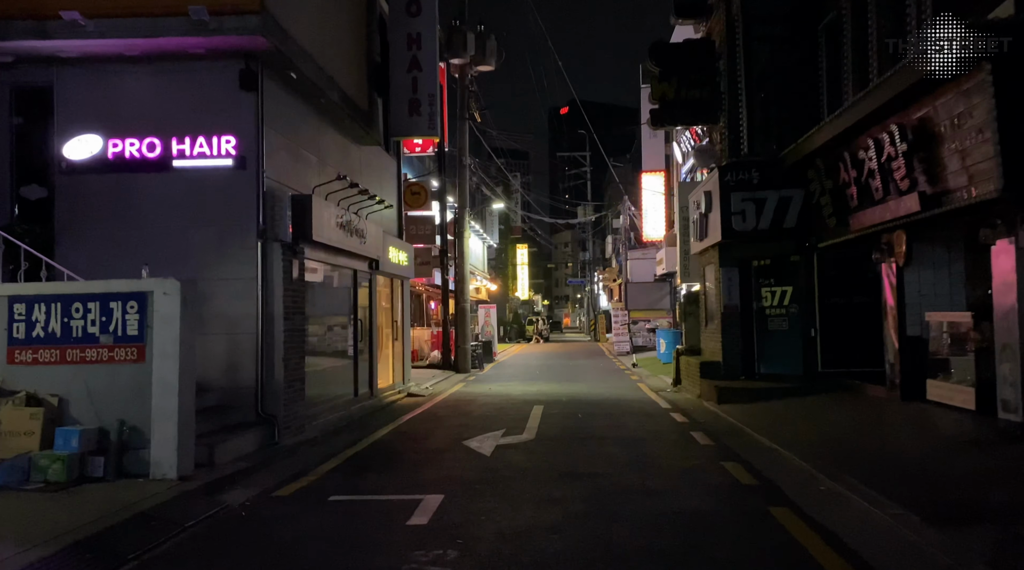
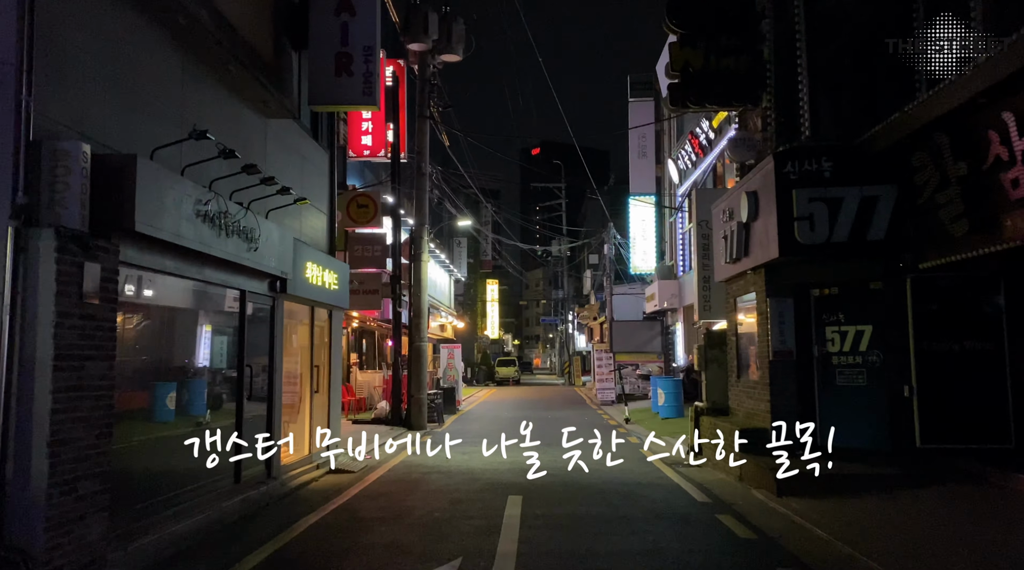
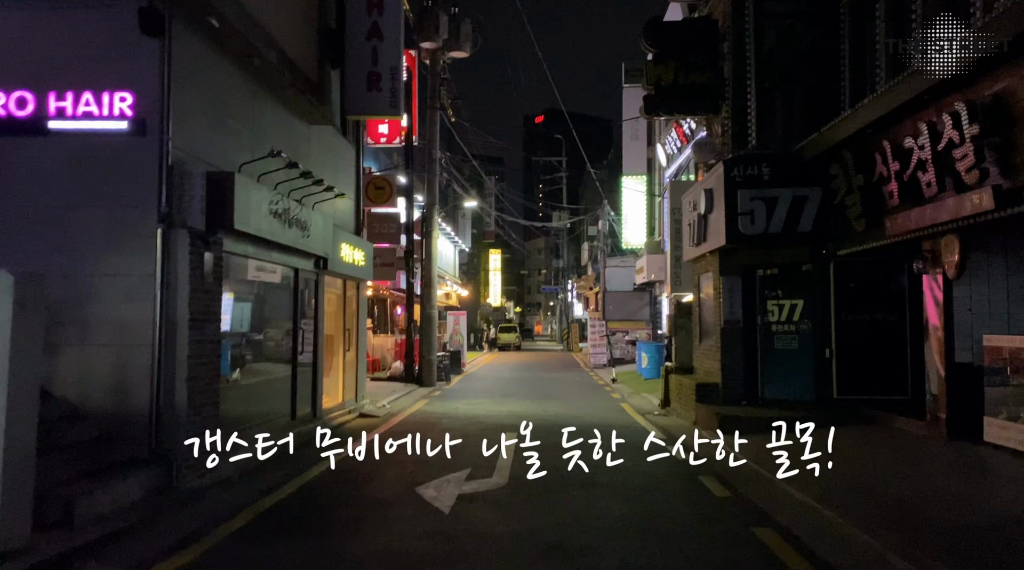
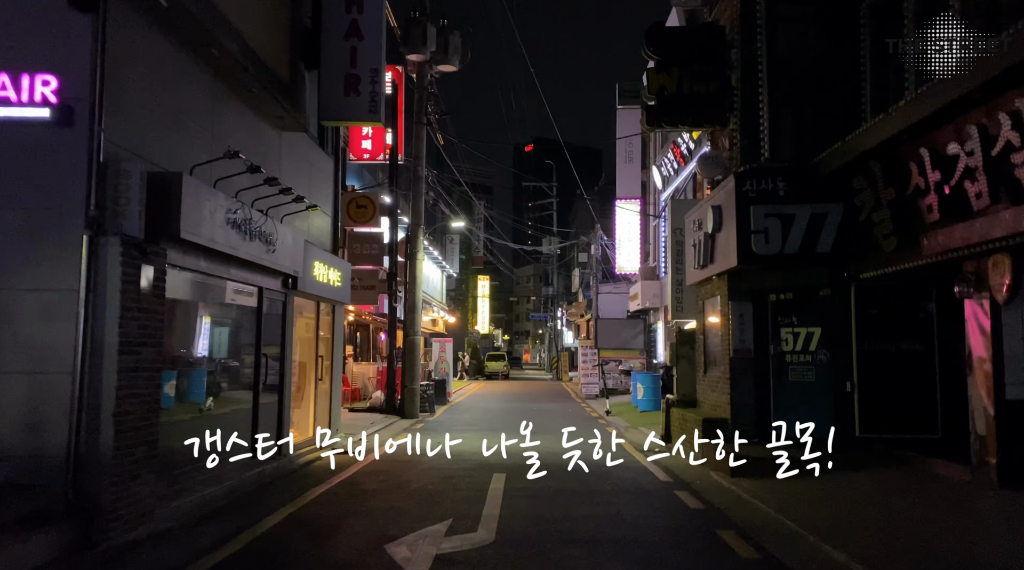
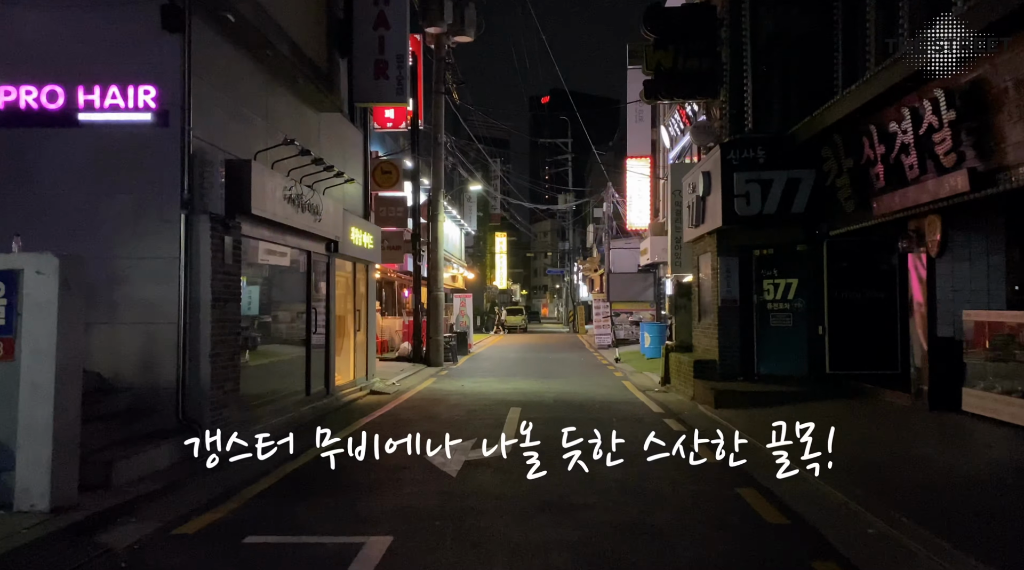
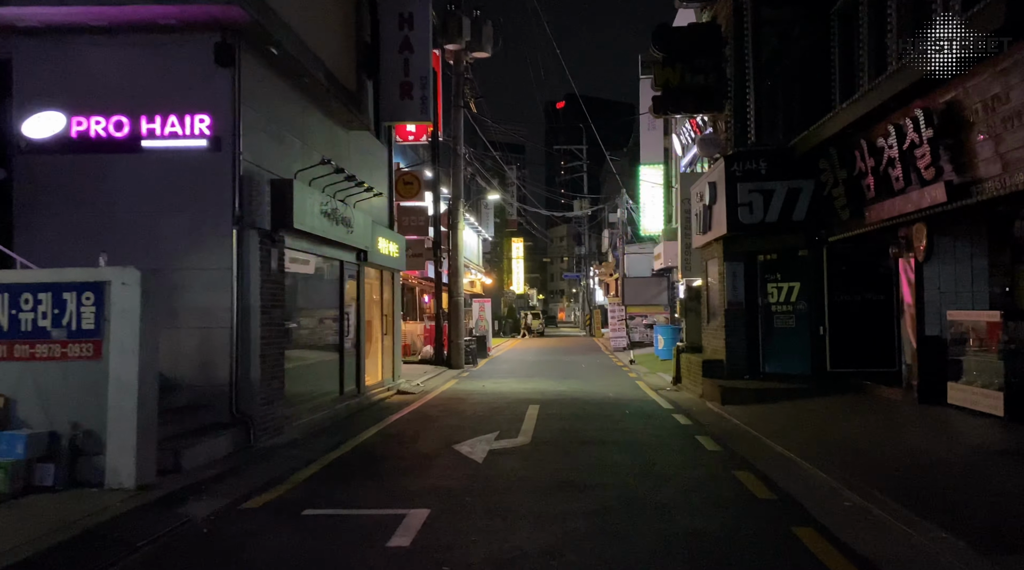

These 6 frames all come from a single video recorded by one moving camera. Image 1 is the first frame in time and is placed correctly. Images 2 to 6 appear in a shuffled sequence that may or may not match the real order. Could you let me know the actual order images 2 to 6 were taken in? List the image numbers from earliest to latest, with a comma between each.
6, 5, 3, 4, 2
